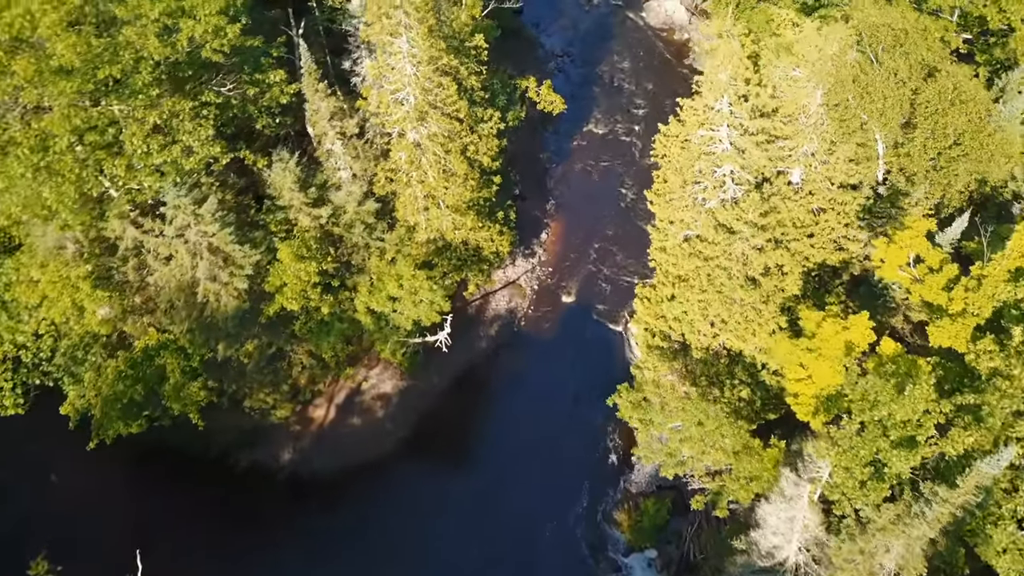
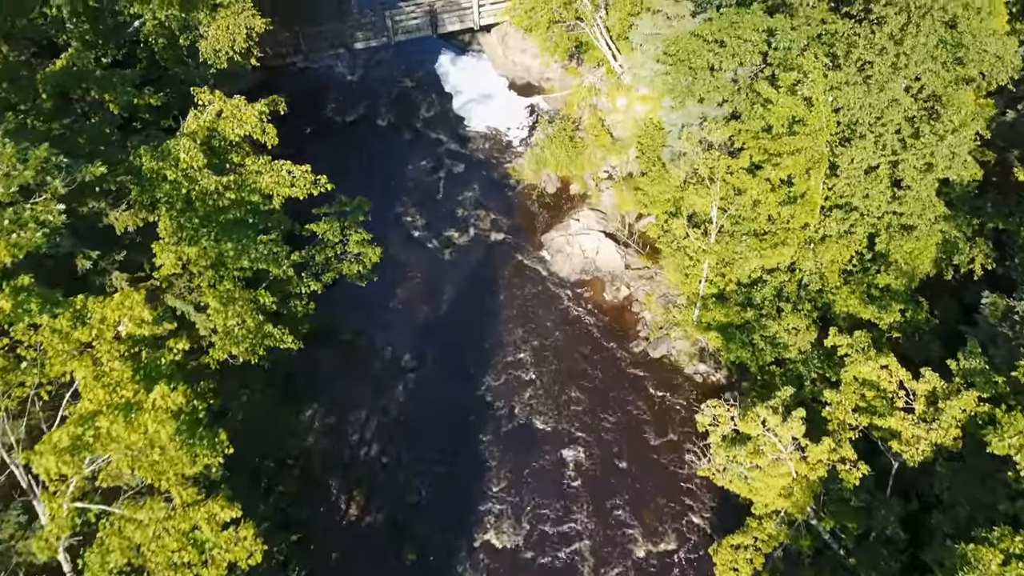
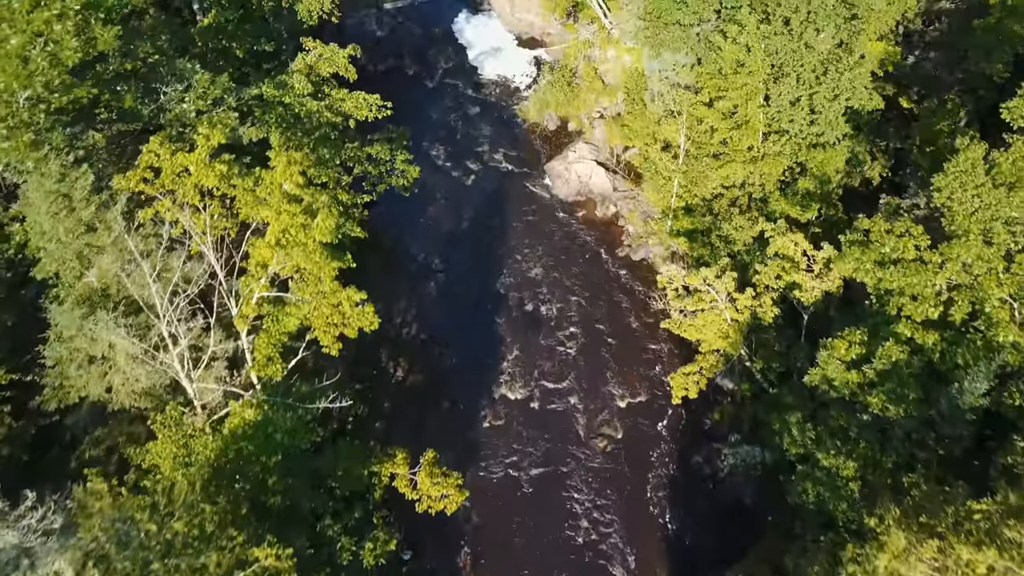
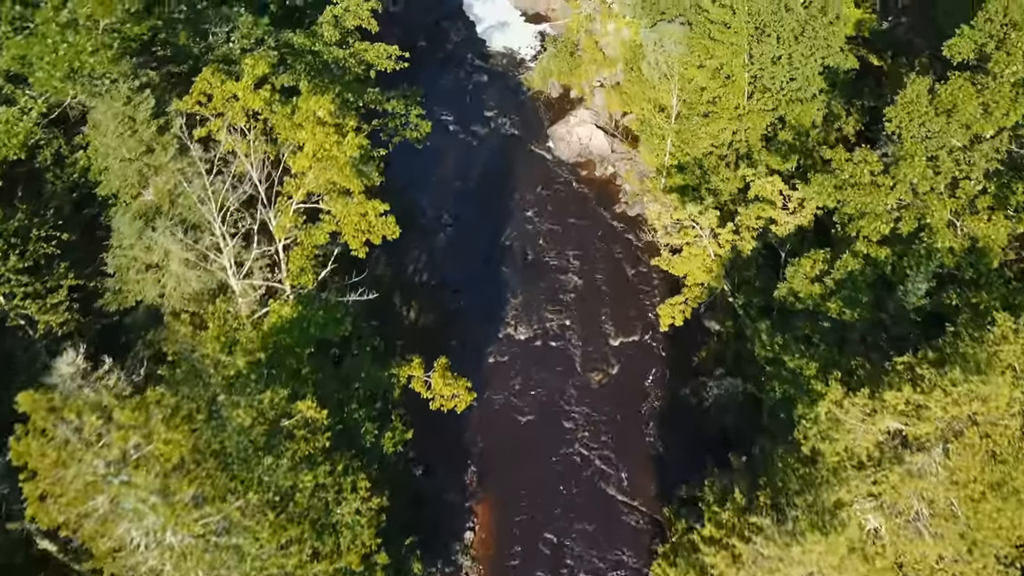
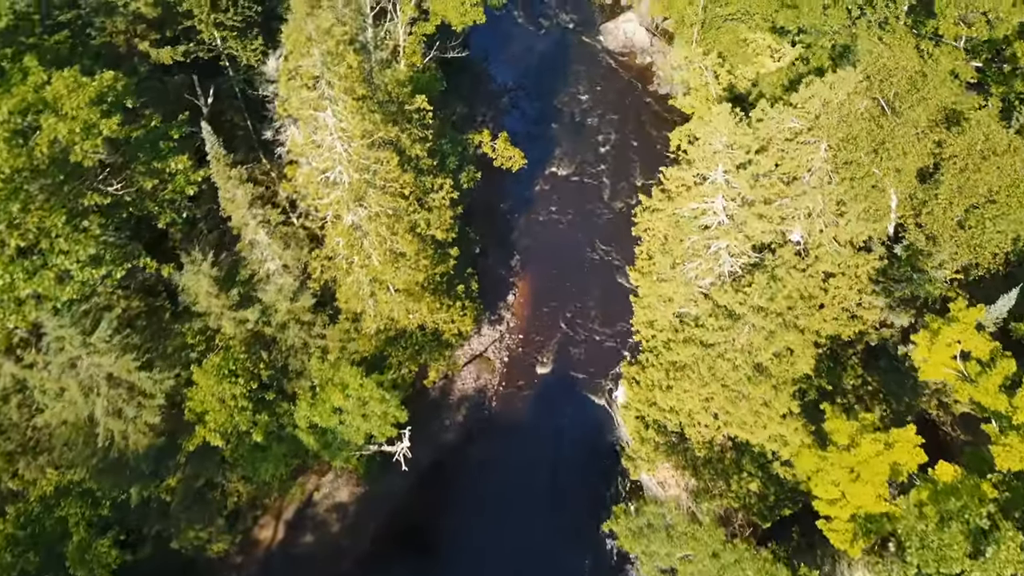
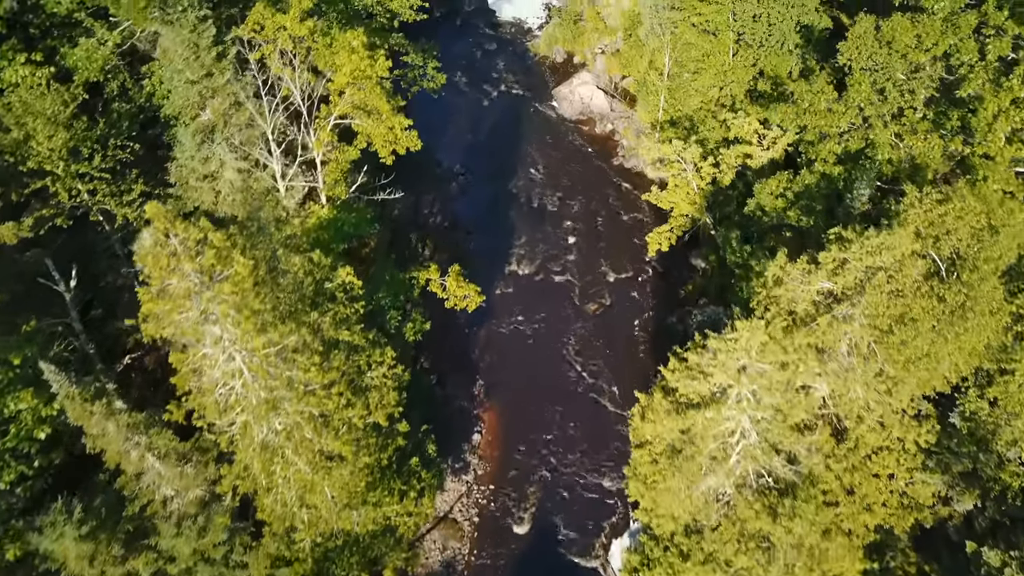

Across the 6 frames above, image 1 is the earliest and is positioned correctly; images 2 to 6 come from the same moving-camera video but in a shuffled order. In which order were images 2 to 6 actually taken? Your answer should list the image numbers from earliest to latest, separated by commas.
5, 6, 4, 3, 2
